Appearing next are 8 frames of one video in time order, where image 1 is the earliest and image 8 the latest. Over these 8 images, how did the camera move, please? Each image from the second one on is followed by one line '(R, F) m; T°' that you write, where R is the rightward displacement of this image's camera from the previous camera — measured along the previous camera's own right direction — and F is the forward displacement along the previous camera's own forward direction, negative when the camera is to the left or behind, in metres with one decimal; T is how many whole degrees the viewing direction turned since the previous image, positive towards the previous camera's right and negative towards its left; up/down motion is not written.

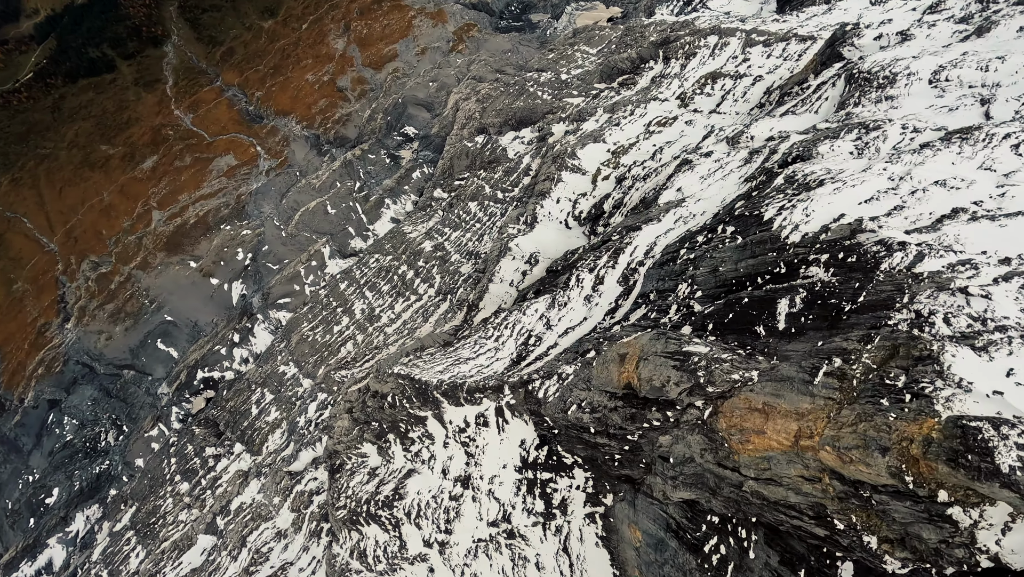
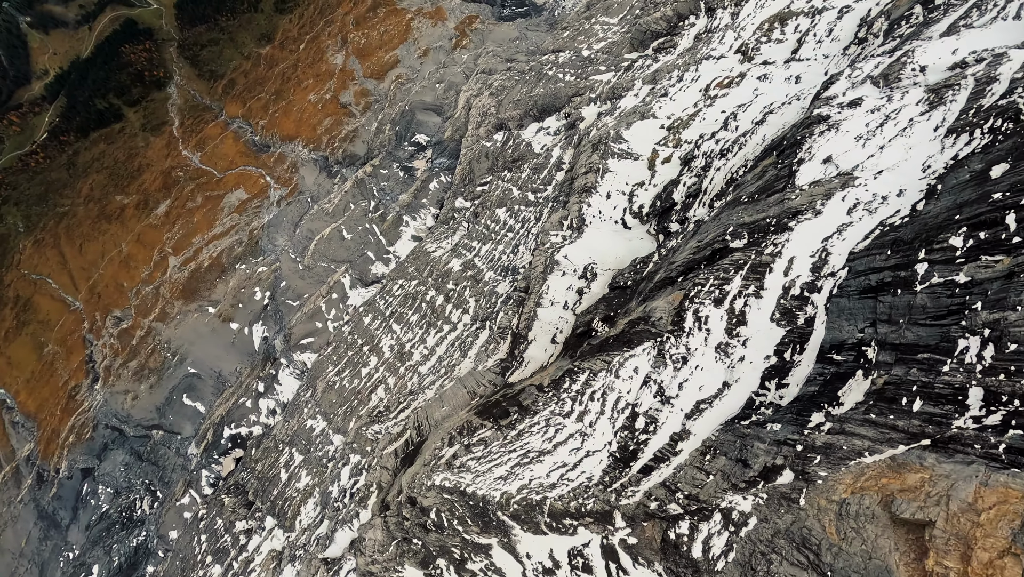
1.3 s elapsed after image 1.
(-2.1, +9.5) m; -4°
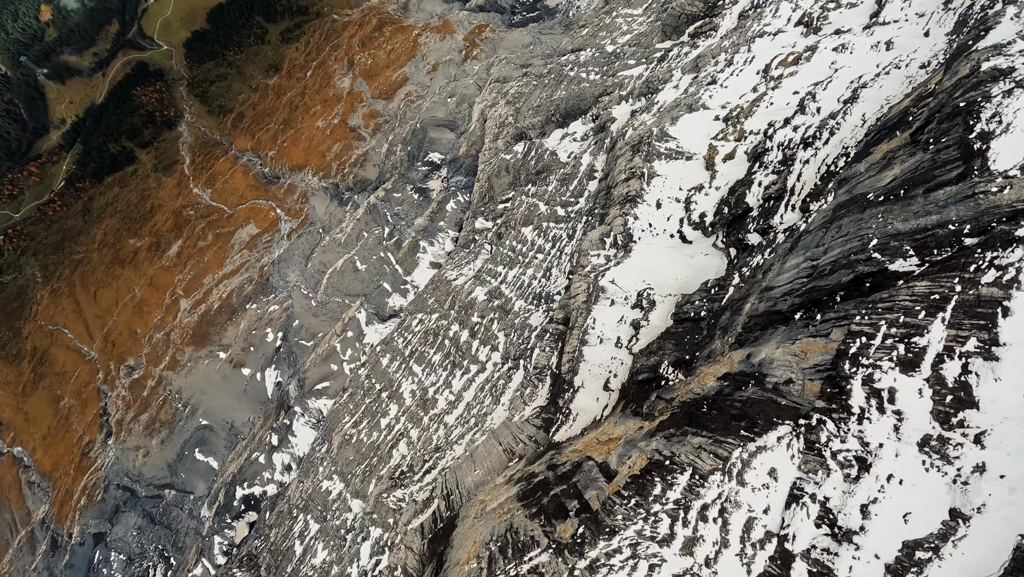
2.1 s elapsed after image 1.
(-1.0, +6.9) m; -3°
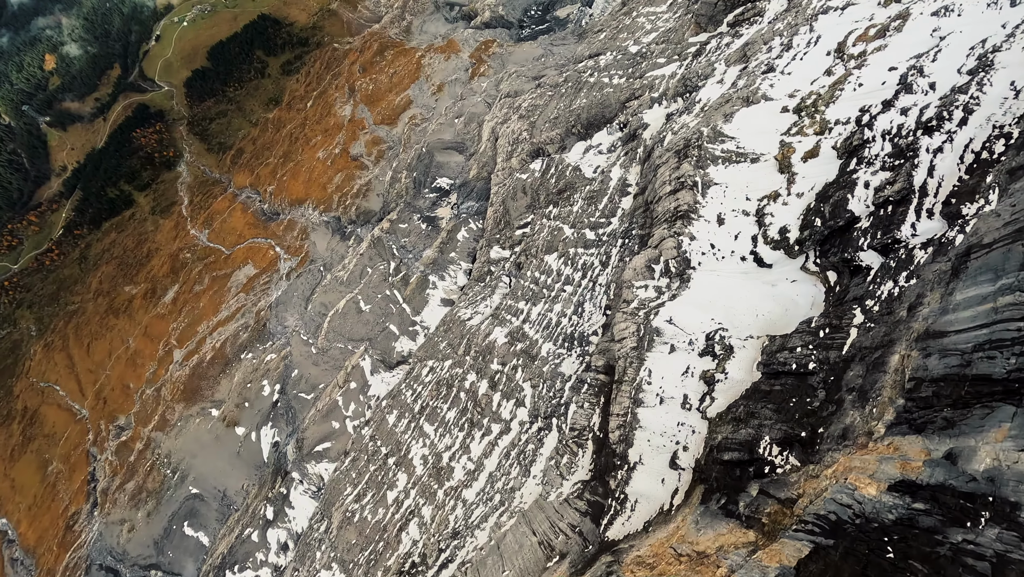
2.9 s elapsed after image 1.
(-0.6, +7.3) m; -2°
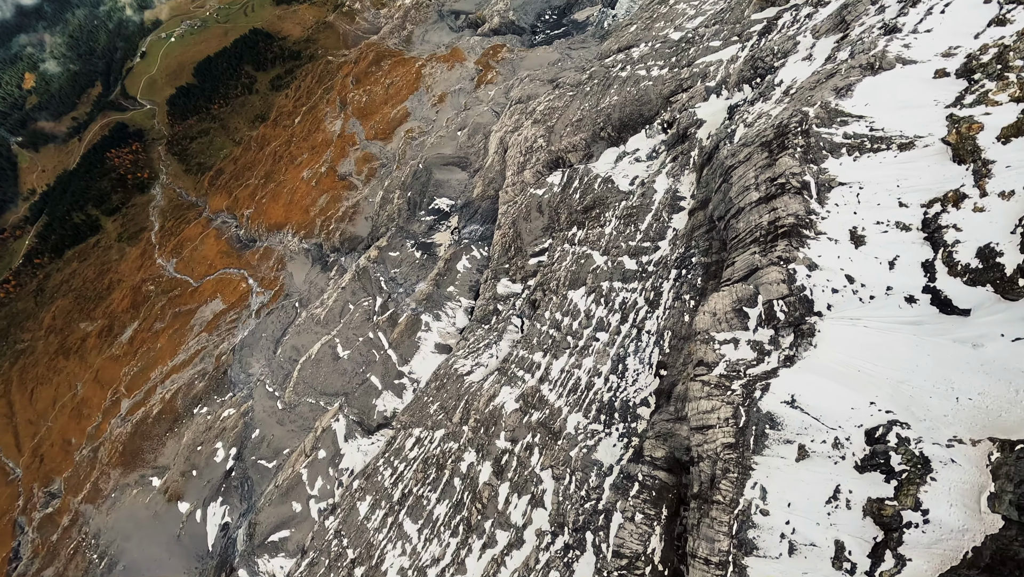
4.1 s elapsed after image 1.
(-0.3, +10.2) m; -1°
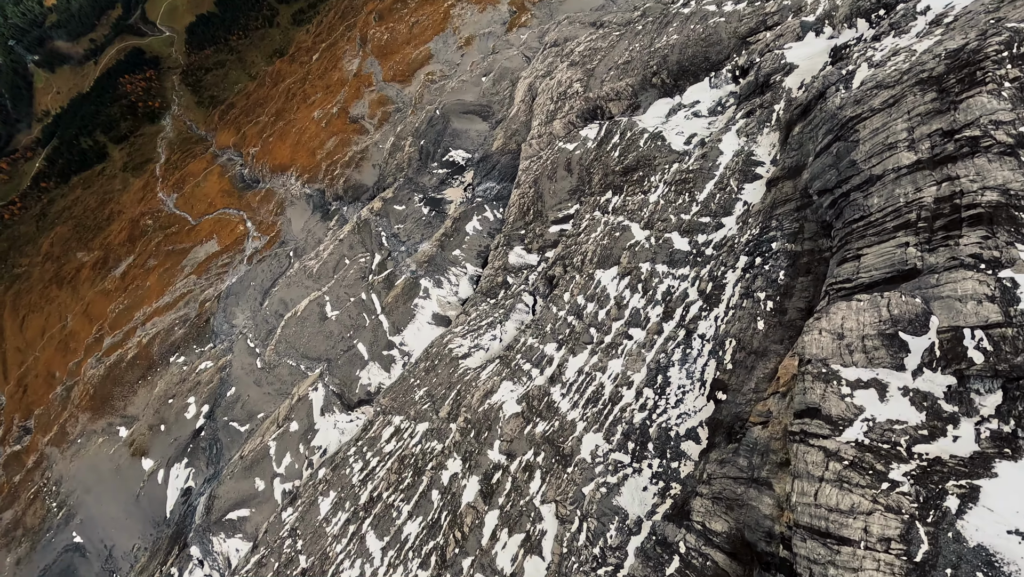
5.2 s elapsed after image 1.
(+0.1, +6.7) m; -2°
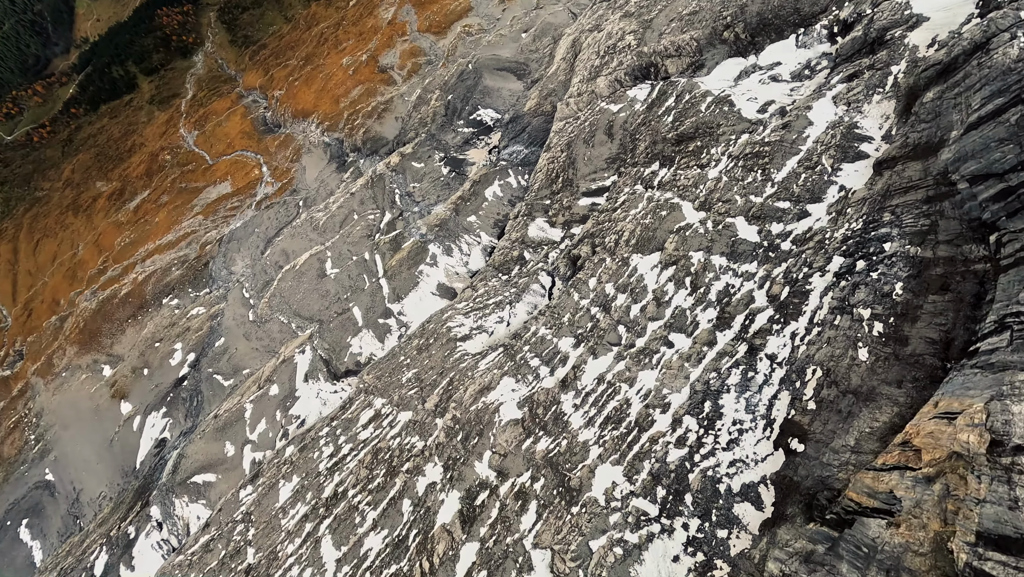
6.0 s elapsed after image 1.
(+0.1, +5.0) m; -2°
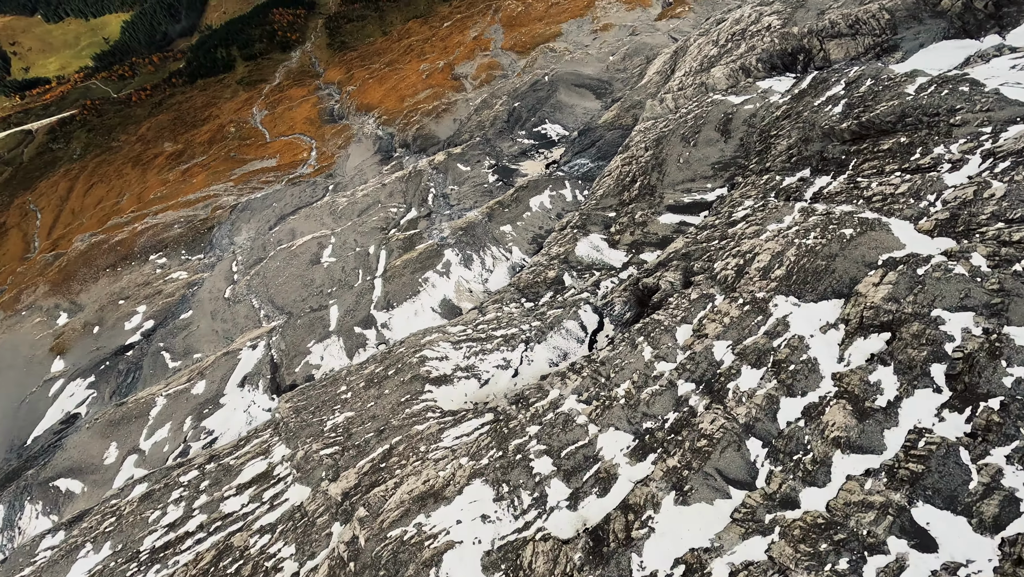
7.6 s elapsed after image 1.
(+0.4, +11.0) m; -5°
